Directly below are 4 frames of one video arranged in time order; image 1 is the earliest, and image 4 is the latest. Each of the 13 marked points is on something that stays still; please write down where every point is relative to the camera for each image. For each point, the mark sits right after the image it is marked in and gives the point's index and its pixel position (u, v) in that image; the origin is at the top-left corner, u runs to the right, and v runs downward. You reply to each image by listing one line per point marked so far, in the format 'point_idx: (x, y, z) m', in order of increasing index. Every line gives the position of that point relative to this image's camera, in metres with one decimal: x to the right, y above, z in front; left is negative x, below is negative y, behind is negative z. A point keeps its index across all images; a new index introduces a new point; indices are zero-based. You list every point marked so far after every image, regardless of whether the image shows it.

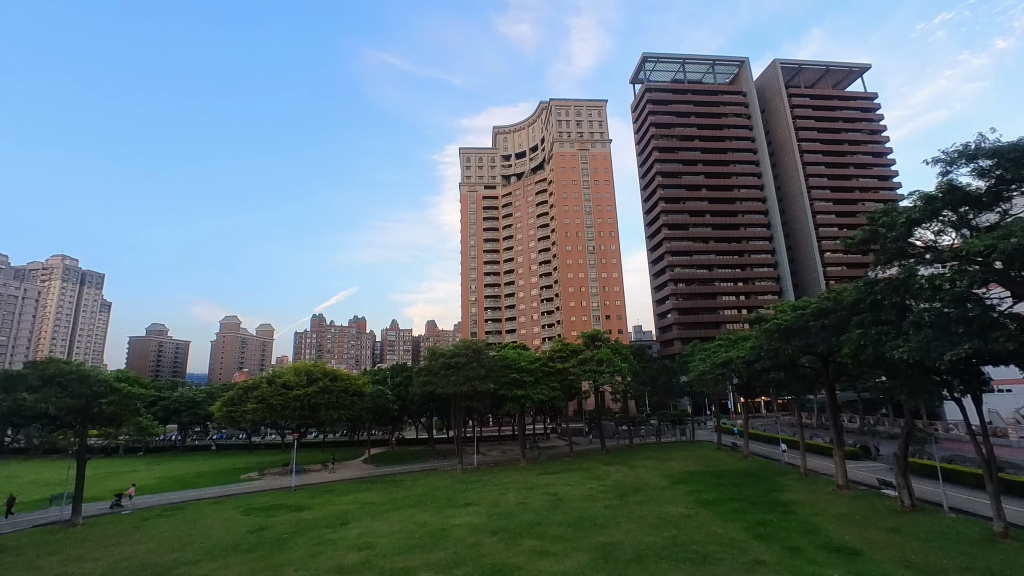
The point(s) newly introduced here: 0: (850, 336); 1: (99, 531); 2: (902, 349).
0: (+12.2, -1.7, +17.7) m
1: (-15.9, -9.4, +19.0) m
2: (+11.2, -1.8, +14.2) m
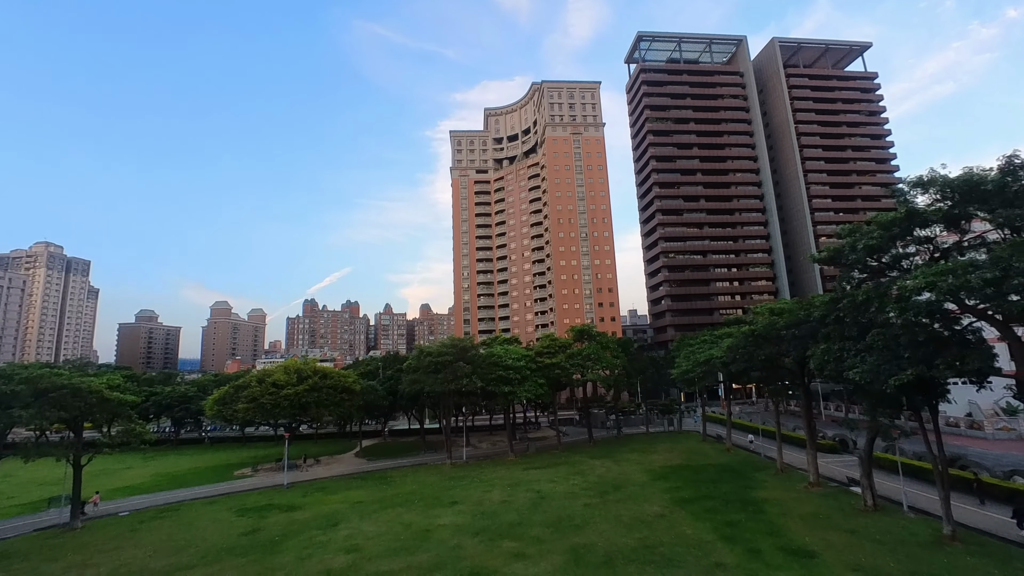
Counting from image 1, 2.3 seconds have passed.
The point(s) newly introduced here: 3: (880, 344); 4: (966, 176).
0: (+11.5, -2.3, +18.7) m
1: (-16.6, -9.9, +19.7) m
2: (+10.5, -2.4, +15.1) m
3: (+10.9, -1.6, +14.8) m
4: (+12.6, +3.1, +13.7) m
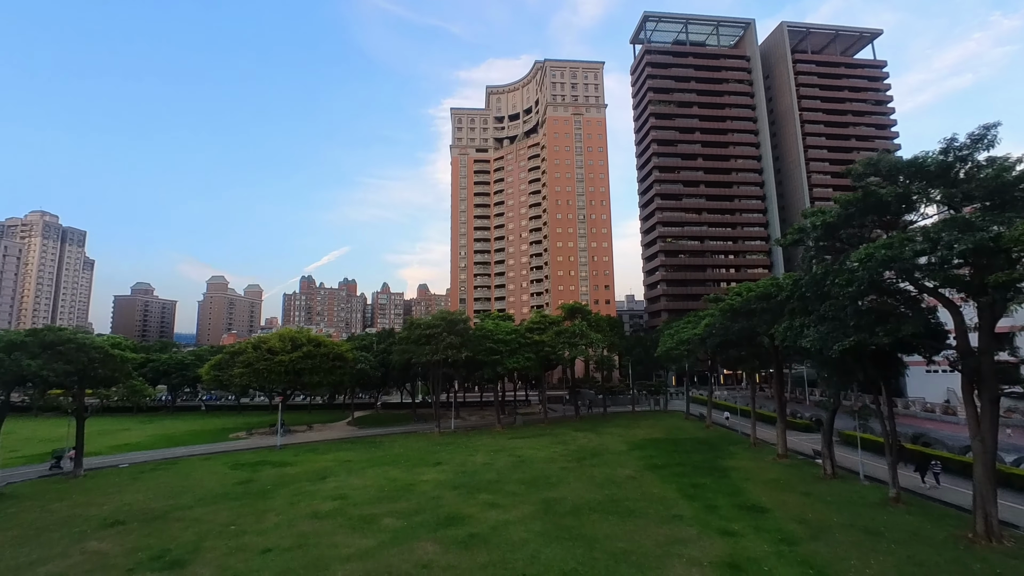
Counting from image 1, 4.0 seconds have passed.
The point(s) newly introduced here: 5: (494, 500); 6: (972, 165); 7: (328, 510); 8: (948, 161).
0: (+10.8, -1.4, +19.8) m
1: (-17.6, -8.3, +20.9) m
2: (+9.8, -1.6, +16.3) m
3: (+10.2, -0.8, +15.8) m
4: (+12.0, +3.8, +14.7) m
5: (-0.7, -7.9, +18.3) m
6: (+12.8, +3.4, +13.8) m
7: (-6.2, -7.5, +16.7) m
8: (+12.3, +3.5, +14.0) m
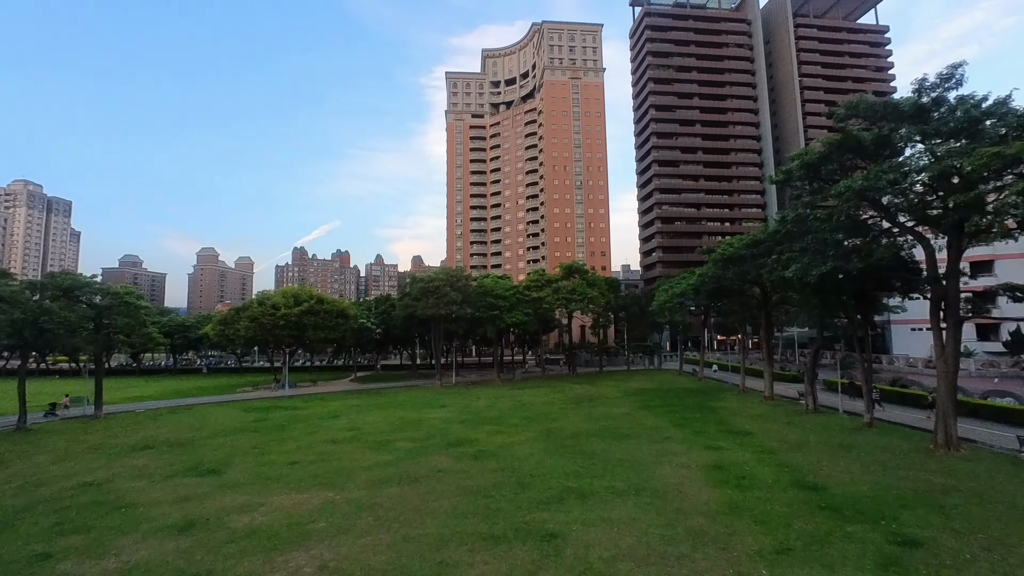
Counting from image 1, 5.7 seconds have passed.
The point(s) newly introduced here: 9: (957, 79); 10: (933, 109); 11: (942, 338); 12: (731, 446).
0: (+10.8, +1.0, +20.8) m
1: (-17.5, -6.0, +22.0) m
2: (+9.9, +0.6, +17.3) m
3: (+10.3, +1.3, +16.8) m
4: (+12.0, +5.9, +15.4) m
5: (-0.6, -5.6, +19.6) m
6: (+12.9, +5.5, +14.6) m
7: (-6.1, -5.4, +17.9) m
8: (+12.4, +5.6, +14.7) m
9: (+13.0, +6.1, +14.3) m
10: (+12.7, +5.4, +14.8) m
11: (+13.9, -1.6, +15.9) m
12: (+7.3, -5.3, +16.5) m
